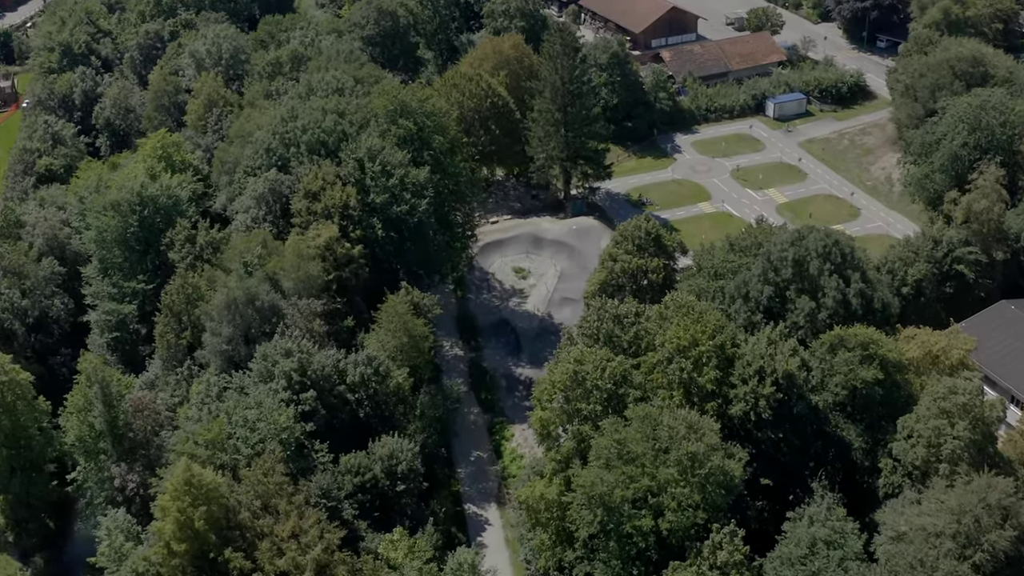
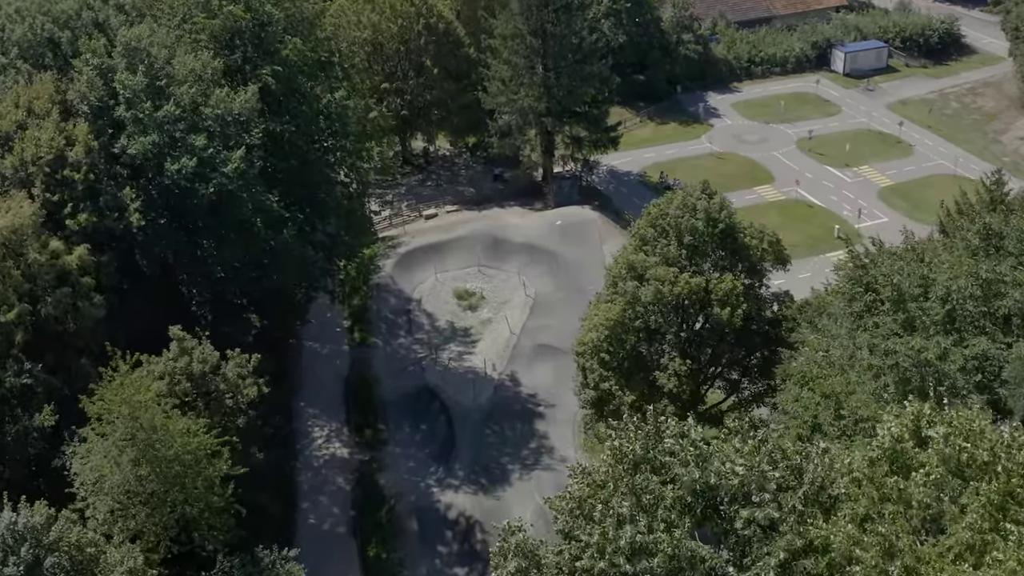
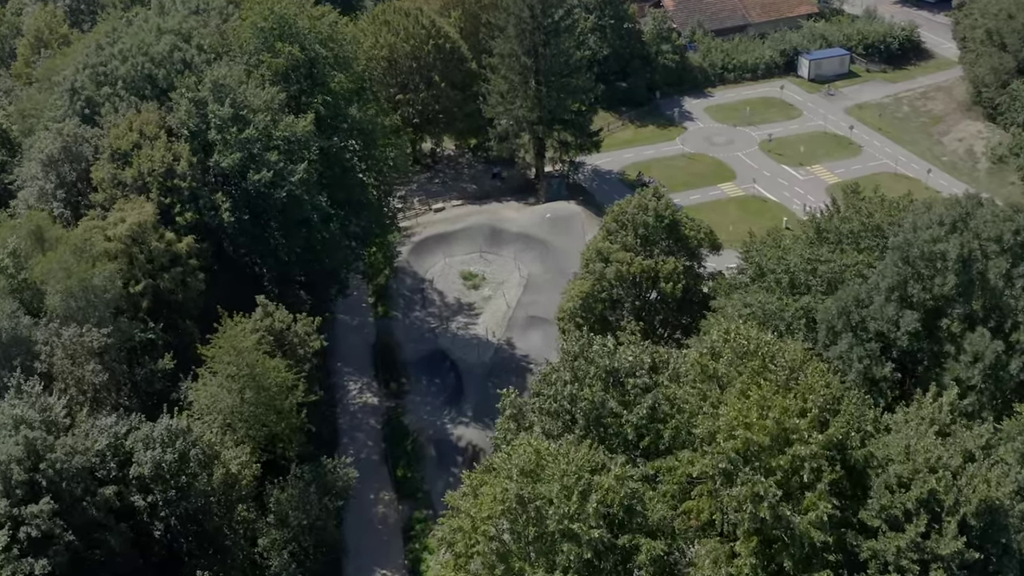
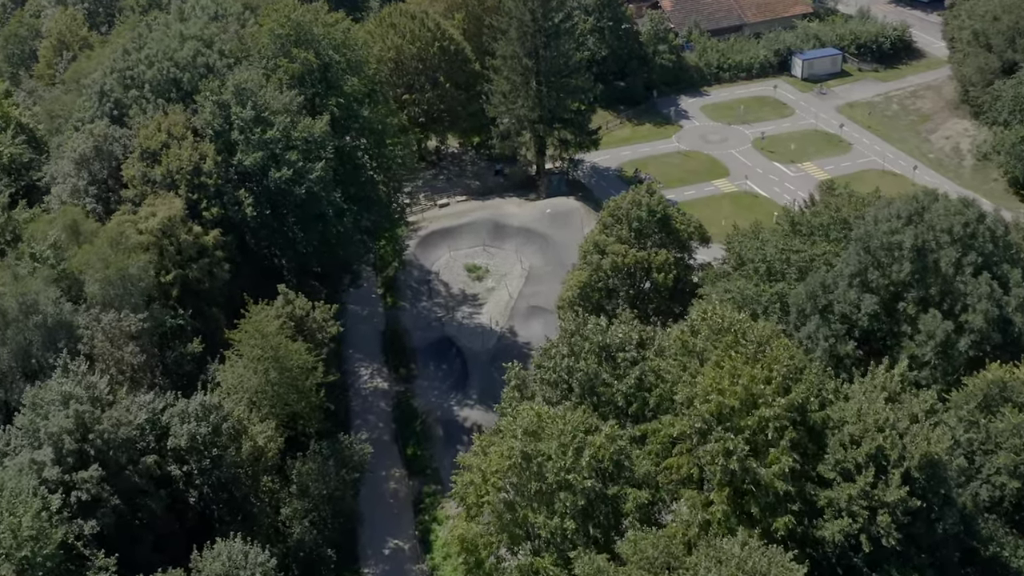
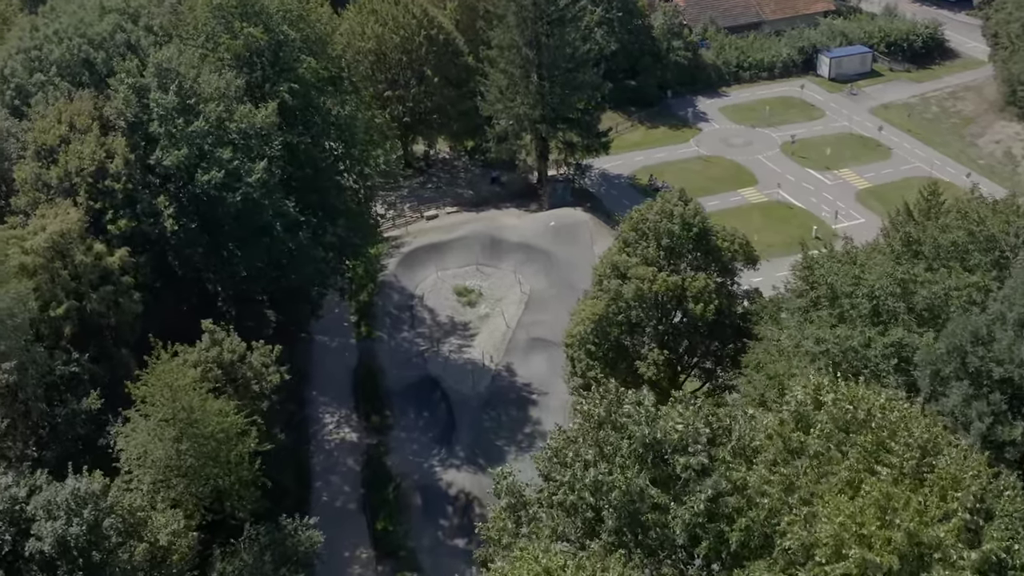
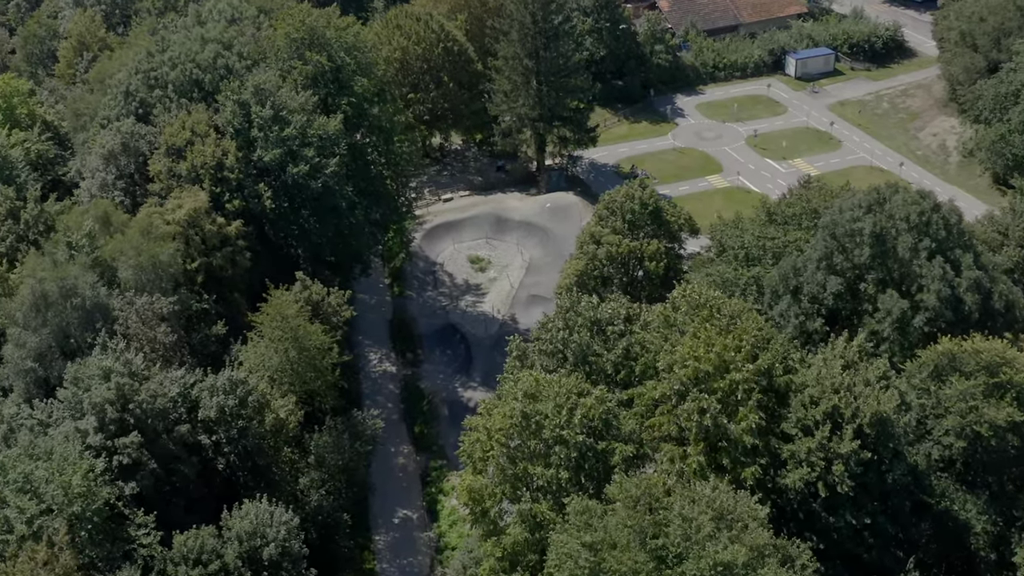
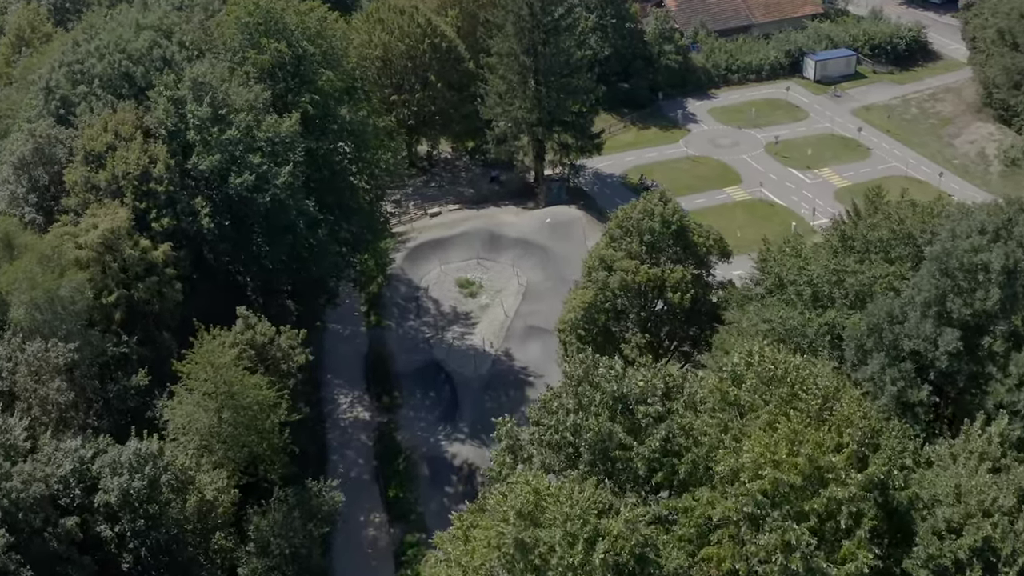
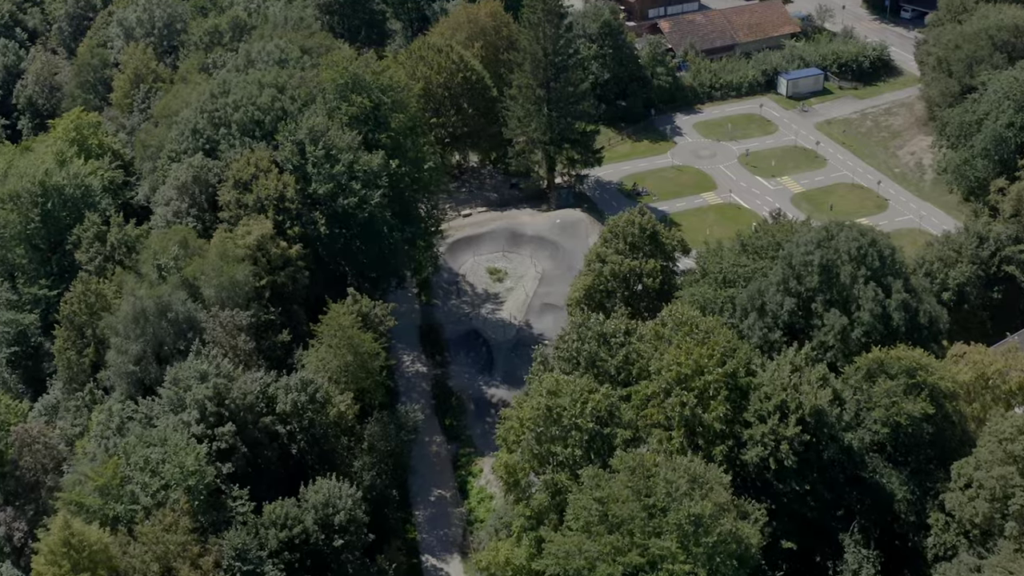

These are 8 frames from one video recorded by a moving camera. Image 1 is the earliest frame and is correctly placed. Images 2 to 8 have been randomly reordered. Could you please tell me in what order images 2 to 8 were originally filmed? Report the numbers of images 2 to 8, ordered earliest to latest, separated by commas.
8, 6, 4, 3, 7, 5, 2
